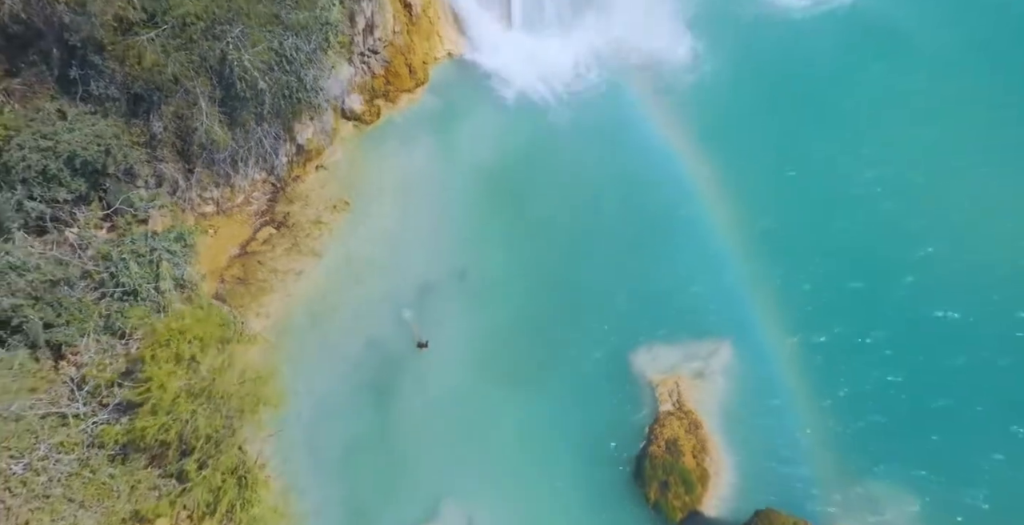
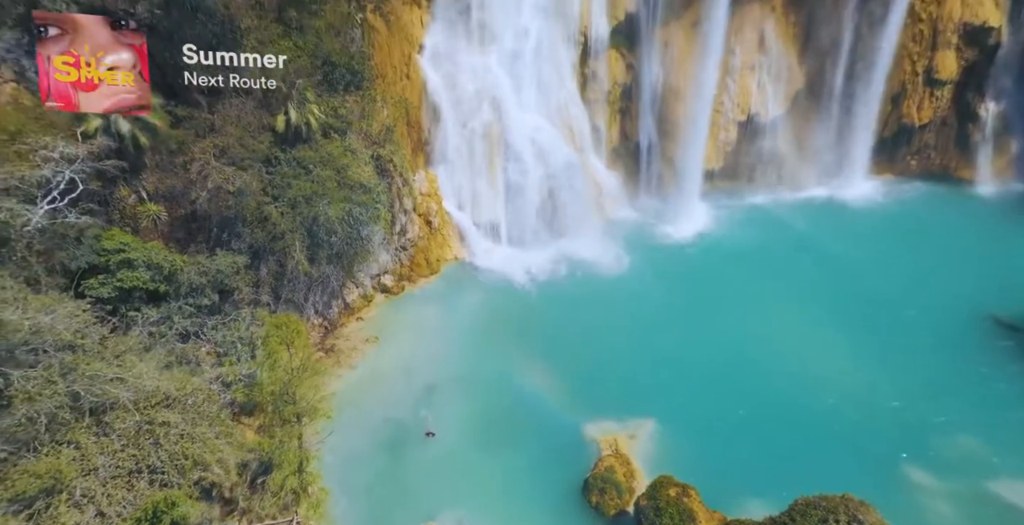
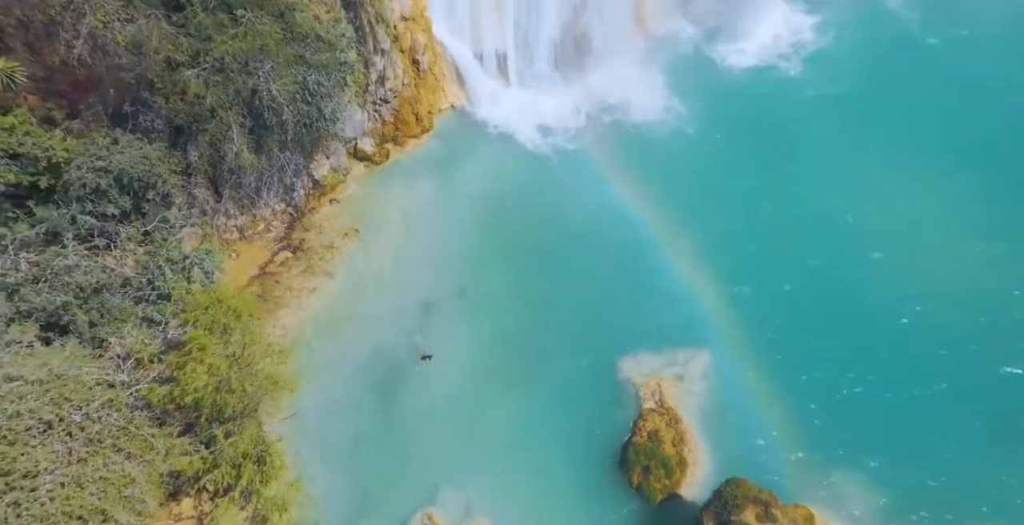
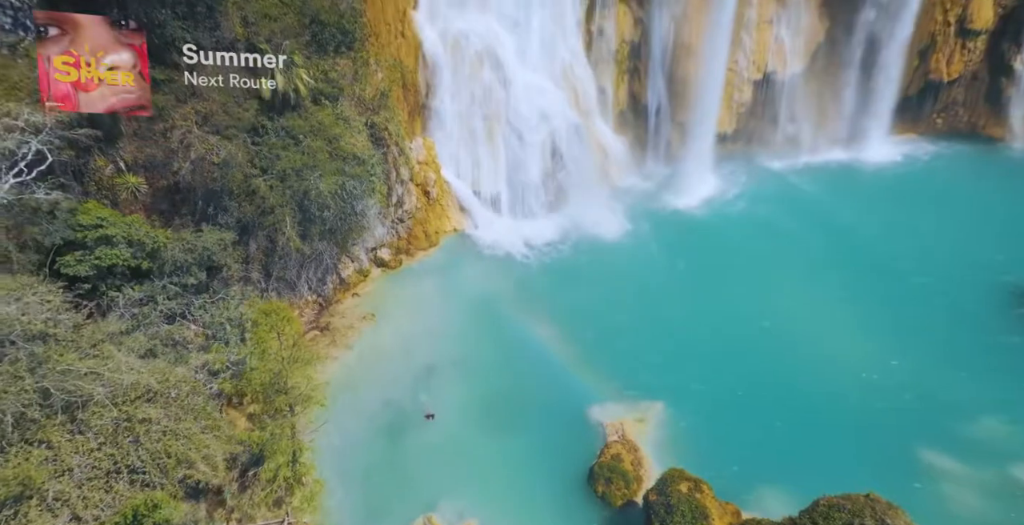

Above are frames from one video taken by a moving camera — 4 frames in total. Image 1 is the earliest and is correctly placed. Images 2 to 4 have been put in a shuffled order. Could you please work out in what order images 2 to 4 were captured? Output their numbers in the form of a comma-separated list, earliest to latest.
3, 4, 2
